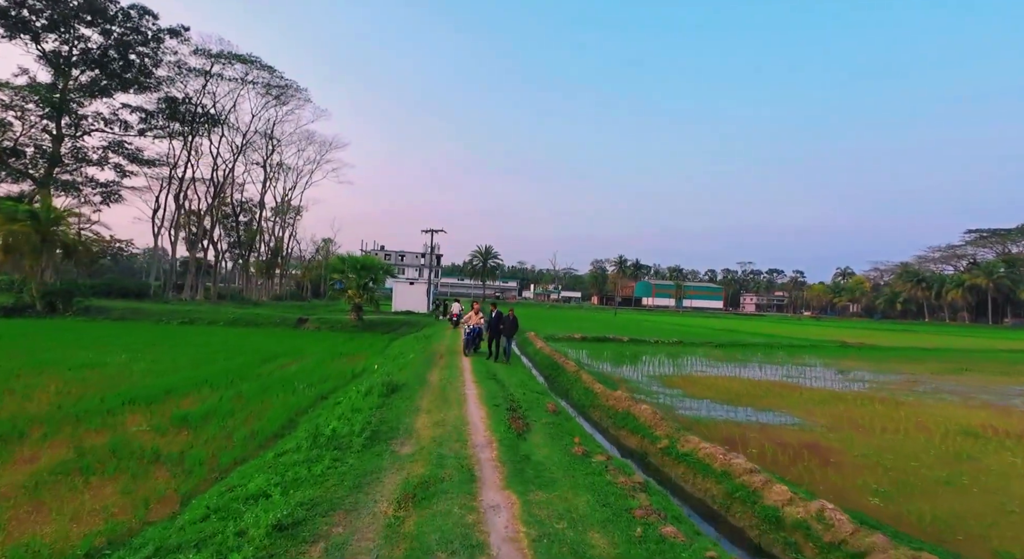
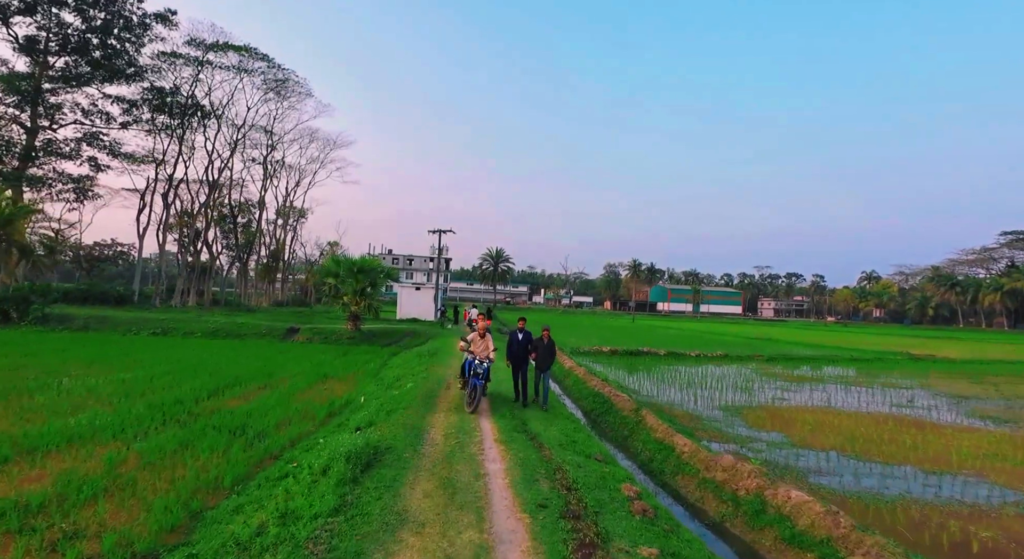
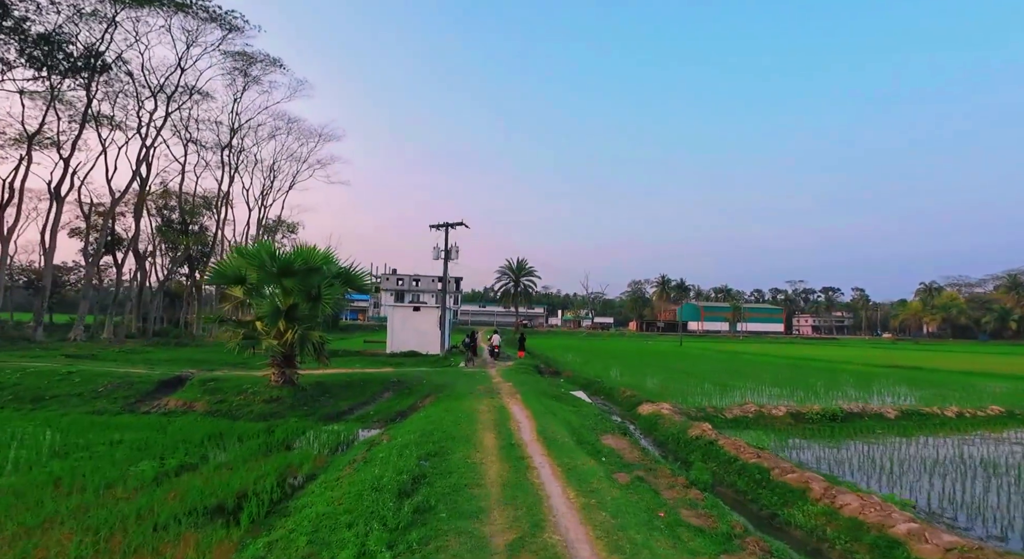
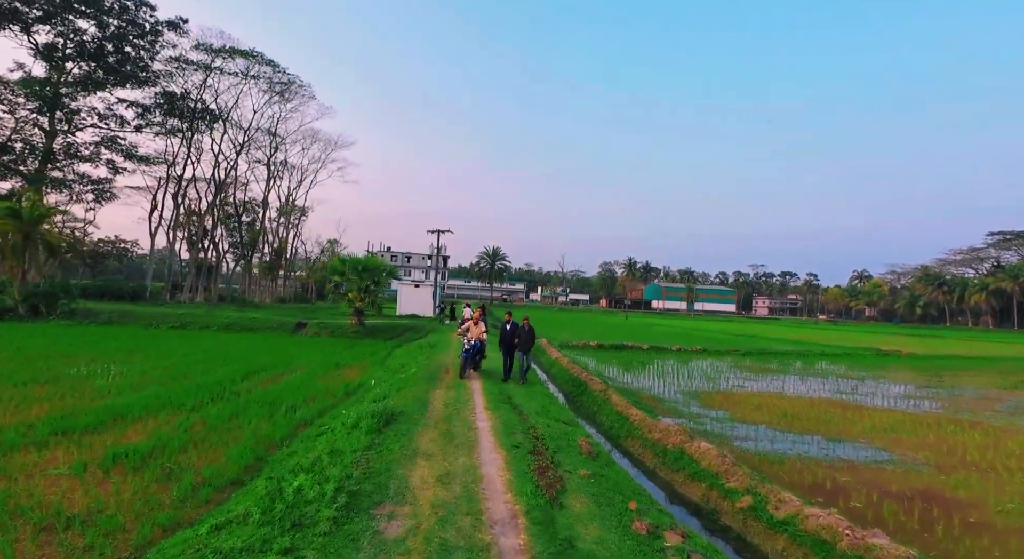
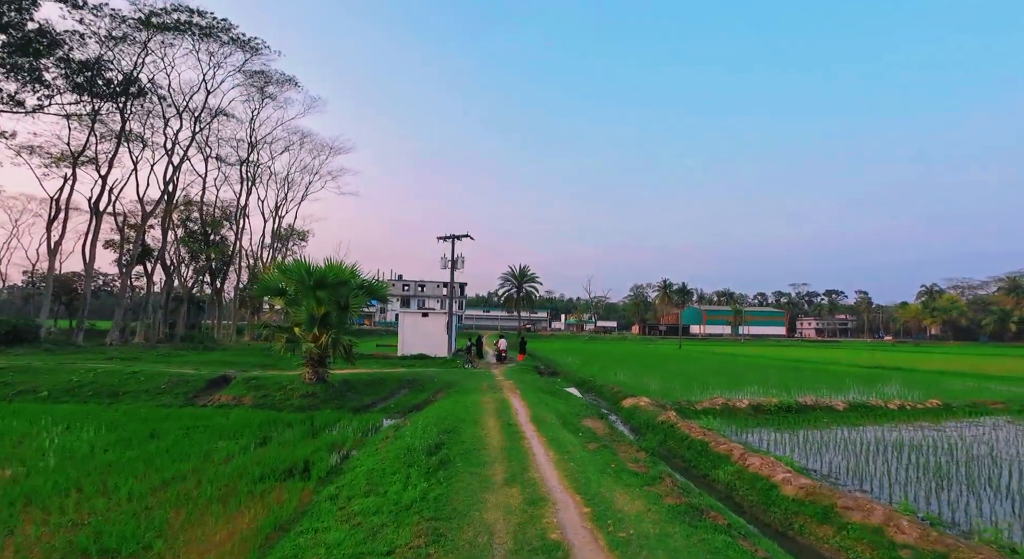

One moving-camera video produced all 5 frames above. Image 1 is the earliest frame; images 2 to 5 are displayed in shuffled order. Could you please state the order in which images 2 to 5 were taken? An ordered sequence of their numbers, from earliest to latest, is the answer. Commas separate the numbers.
4, 2, 5, 3
